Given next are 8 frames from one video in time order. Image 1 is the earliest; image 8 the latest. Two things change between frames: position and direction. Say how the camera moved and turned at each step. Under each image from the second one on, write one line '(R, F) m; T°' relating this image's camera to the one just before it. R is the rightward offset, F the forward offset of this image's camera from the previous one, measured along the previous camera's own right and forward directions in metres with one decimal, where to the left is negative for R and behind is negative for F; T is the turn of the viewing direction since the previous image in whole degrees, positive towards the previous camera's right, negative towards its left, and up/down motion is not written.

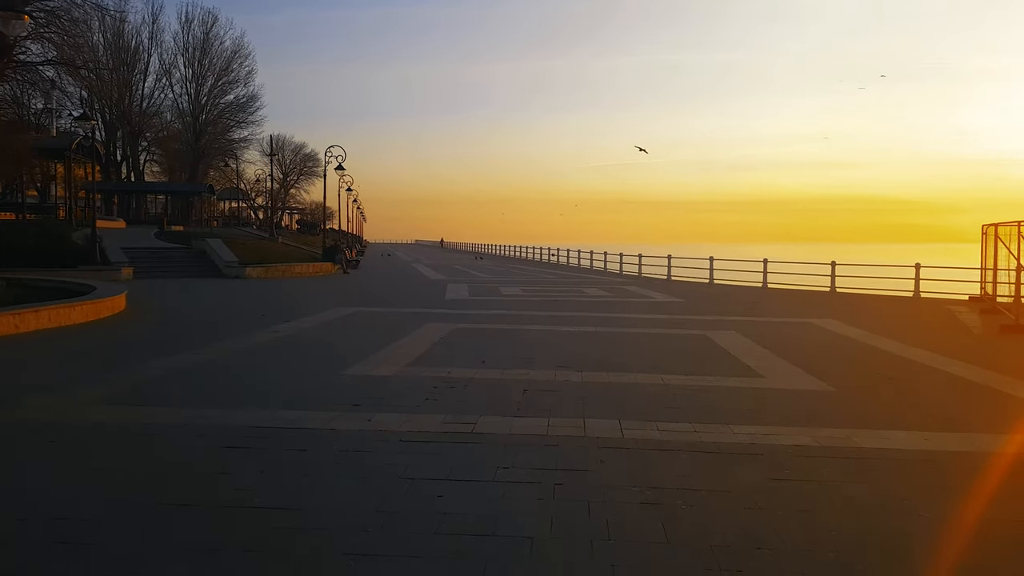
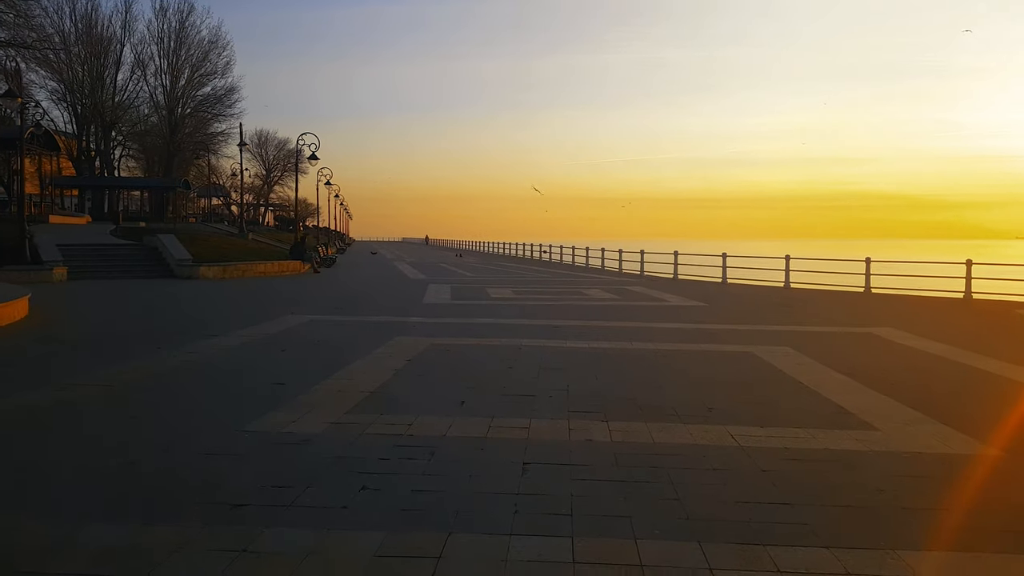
(0.0, +3.4) m; +1°
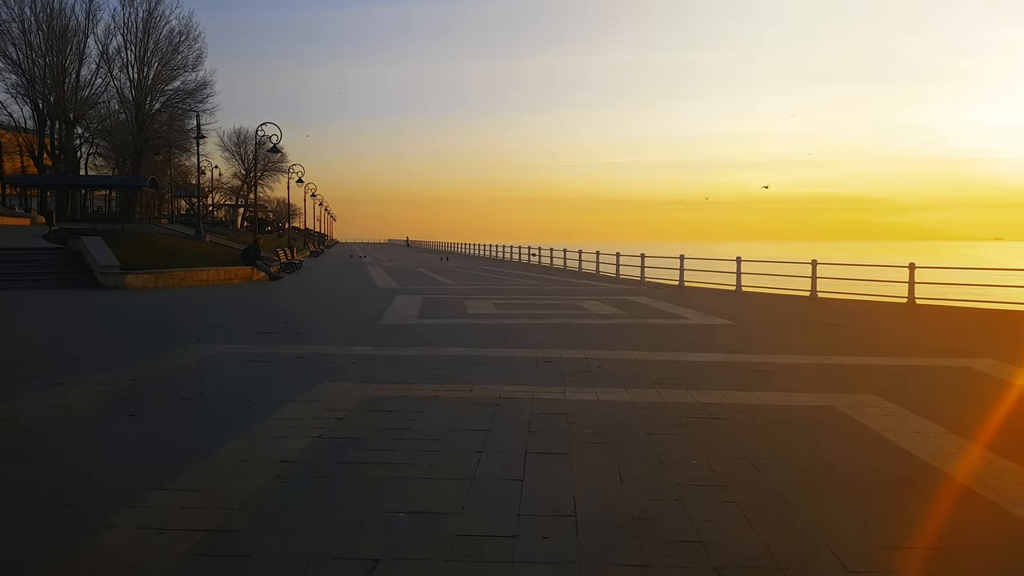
(+0.1, +3.6) m; +1°
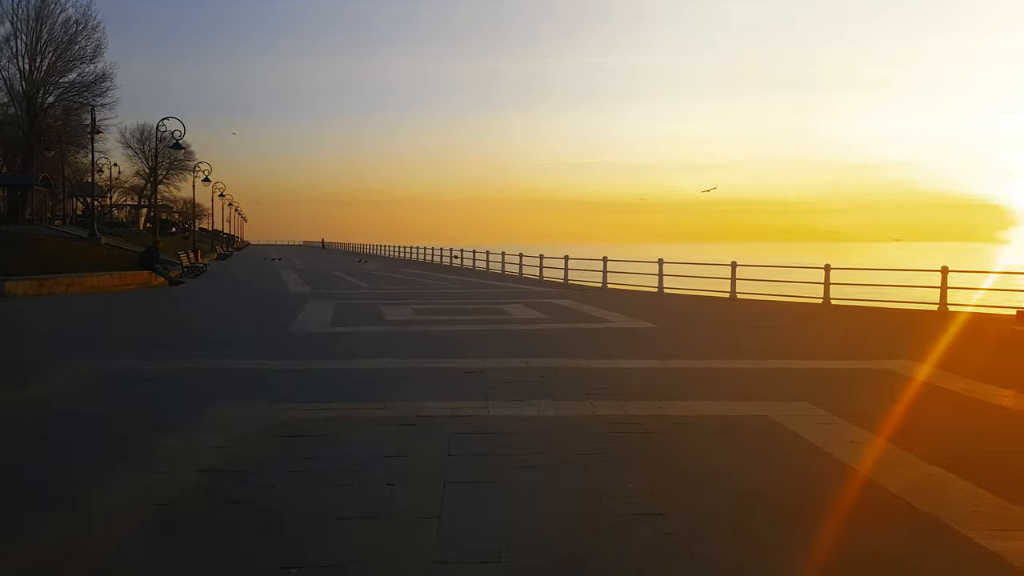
(0.0, +0.7) m; +6°
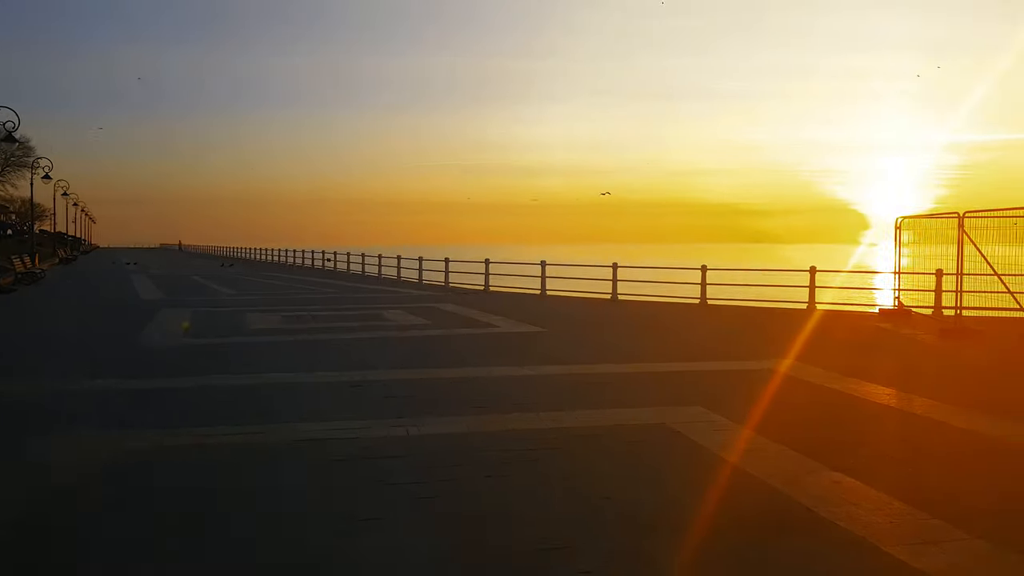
(0.0, +0.8) m; +9°
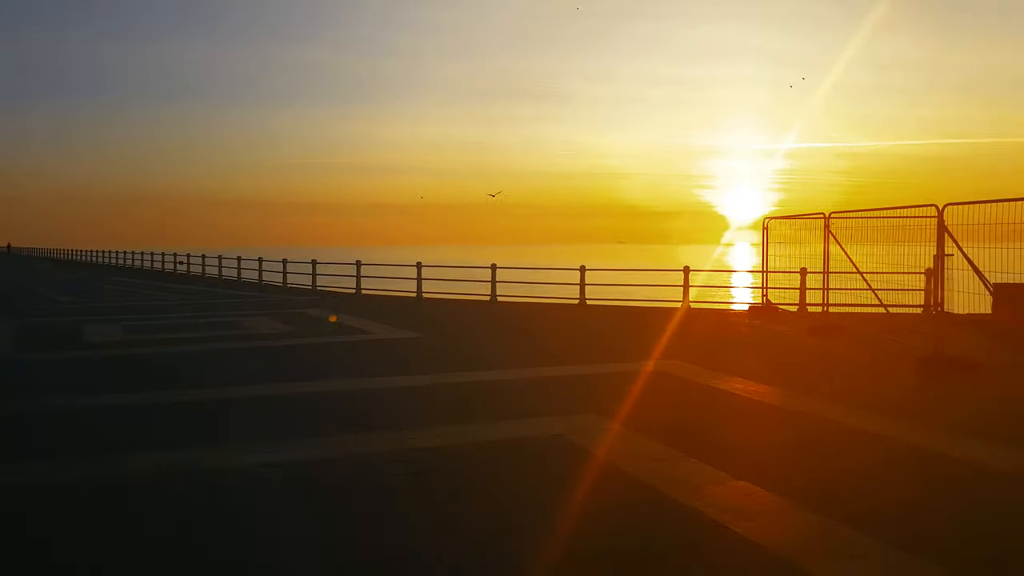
(-0.1, +0.7) m; +10°
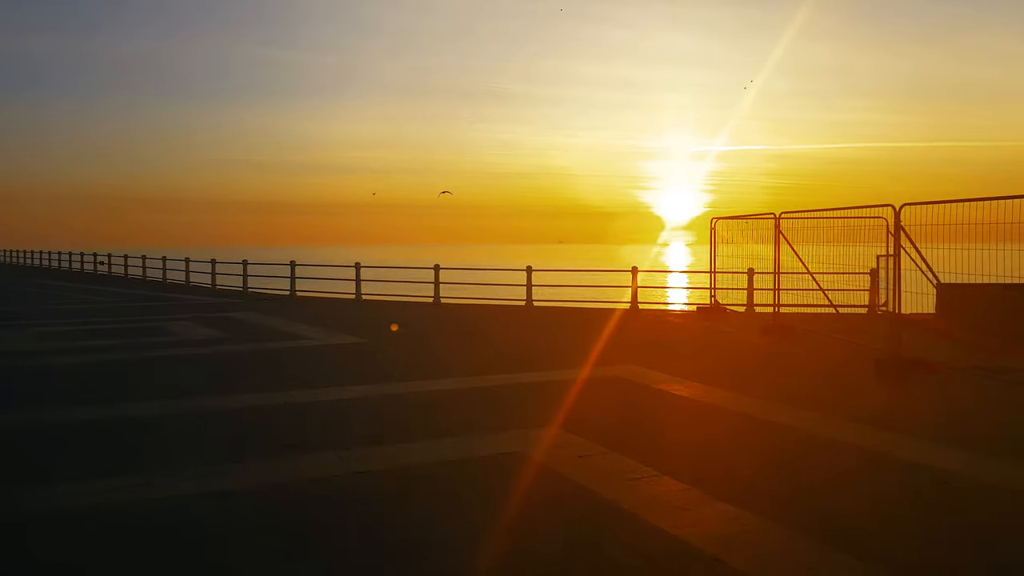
(-0.1, +0.6) m; +5°
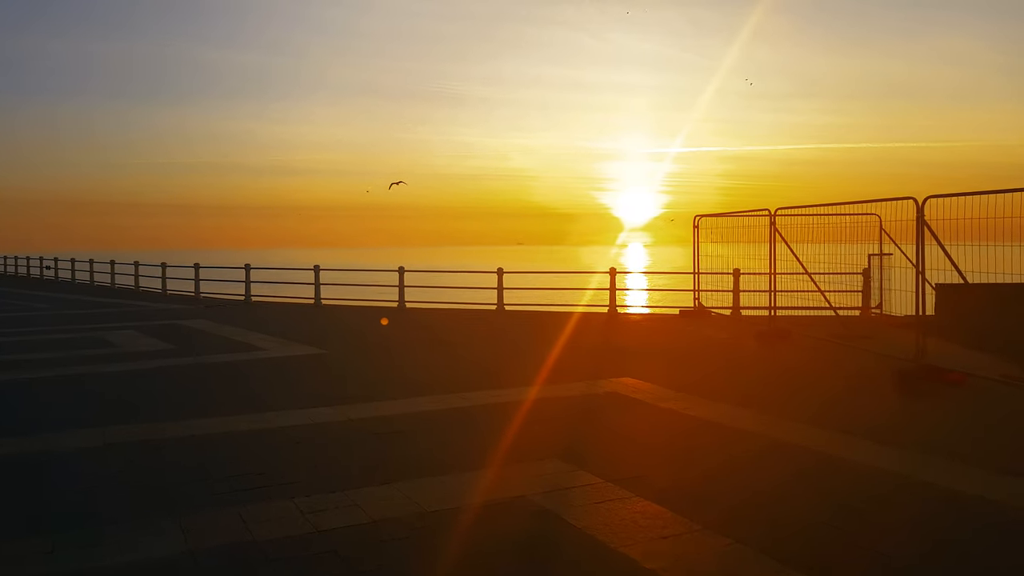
(-0.3, +1.1) m; +3°
